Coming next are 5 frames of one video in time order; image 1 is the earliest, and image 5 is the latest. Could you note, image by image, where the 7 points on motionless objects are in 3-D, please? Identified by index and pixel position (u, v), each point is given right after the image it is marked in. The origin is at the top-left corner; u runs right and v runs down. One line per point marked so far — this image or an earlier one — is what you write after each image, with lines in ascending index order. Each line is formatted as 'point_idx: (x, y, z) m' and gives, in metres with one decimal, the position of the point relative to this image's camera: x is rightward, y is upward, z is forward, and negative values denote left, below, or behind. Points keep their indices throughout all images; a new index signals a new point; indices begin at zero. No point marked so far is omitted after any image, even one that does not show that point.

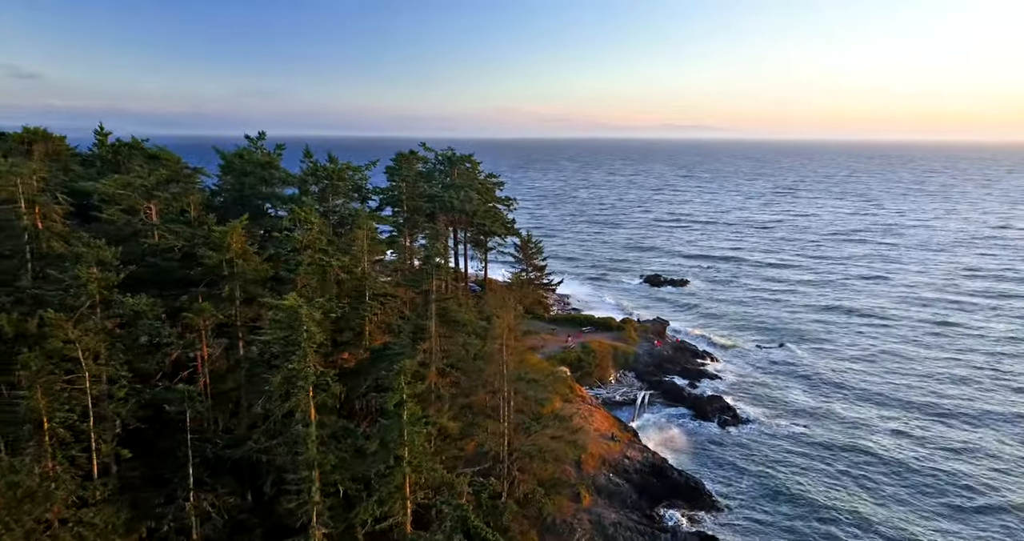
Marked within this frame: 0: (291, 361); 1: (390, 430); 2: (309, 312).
0: (-5.5, -2.3, +18.3) m
1: (-3.1, -4.0, +18.4) m
2: (-5.4, -1.1, +19.4) m
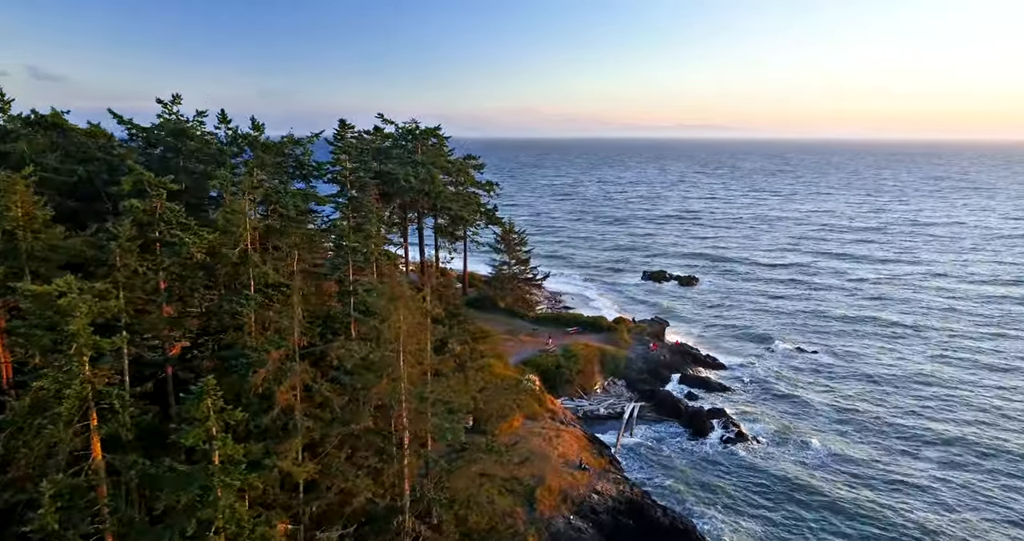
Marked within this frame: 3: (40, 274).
0: (-7.8, -1.8, +12.1) m
1: (-5.4, -3.5, +12.2) m
2: (-7.6, -0.6, +13.2) m
3: (-10.1, -0.1, +15.5) m
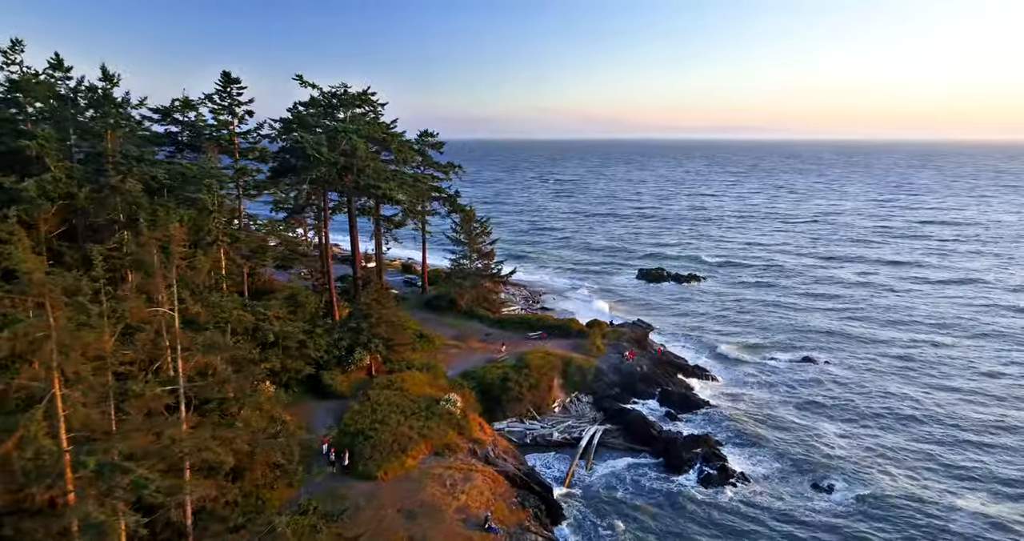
0: (-11.1, -1.3, +5.4) m
1: (-8.8, -3.1, +5.4) m
2: (-11.0, -0.1, +6.5) m
3: (-13.3, +0.4, +8.8) m
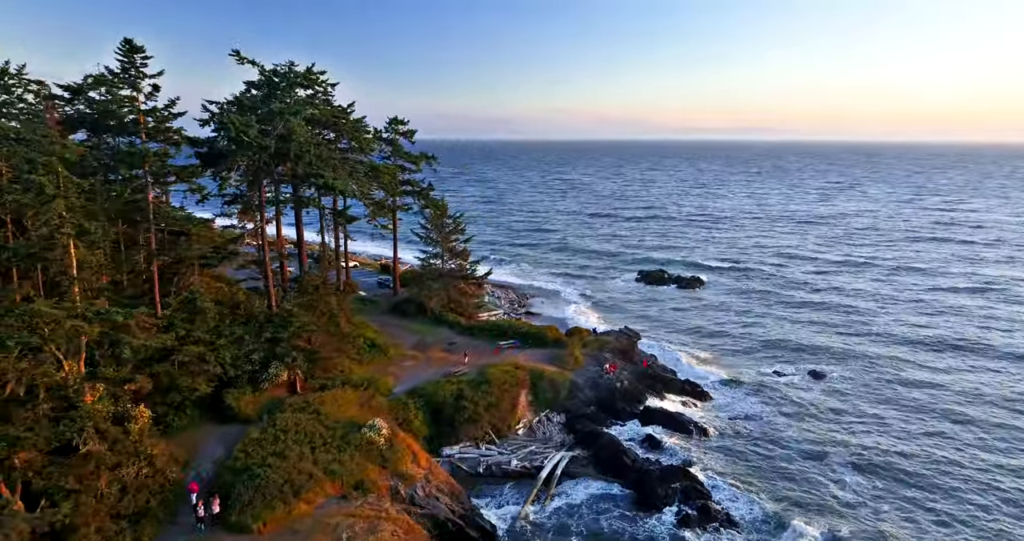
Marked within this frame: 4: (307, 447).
0: (-13.4, -1.2, +1.5) m
1: (-11.0, -3.0, +1.5) m
2: (-13.2, -0.1, +2.6) m
3: (-15.5, +0.5, +5.1) m
4: (-5.4, -4.6, +19.3) m
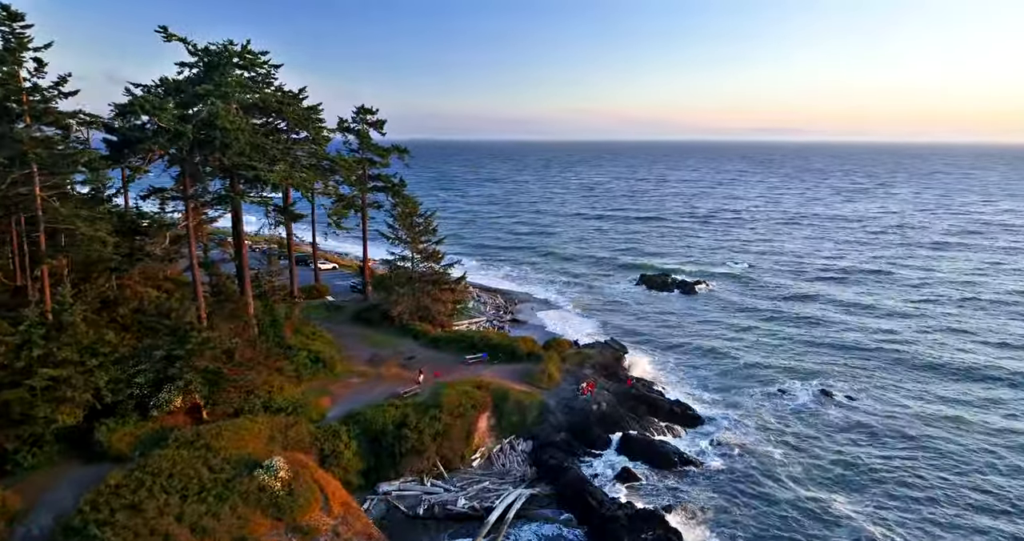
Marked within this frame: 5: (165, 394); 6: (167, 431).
0: (-15.6, -1.3, -1.9) m
1: (-13.3, -3.1, -2.0) m
2: (-15.4, -0.2, -0.8) m
3: (-17.6, +0.4, +1.7) m
4: (-7.1, -4.8, +15.7) m
5: (-9.1, -3.2, +19.2) m
6: (-8.8, -4.1, +18.7) m
